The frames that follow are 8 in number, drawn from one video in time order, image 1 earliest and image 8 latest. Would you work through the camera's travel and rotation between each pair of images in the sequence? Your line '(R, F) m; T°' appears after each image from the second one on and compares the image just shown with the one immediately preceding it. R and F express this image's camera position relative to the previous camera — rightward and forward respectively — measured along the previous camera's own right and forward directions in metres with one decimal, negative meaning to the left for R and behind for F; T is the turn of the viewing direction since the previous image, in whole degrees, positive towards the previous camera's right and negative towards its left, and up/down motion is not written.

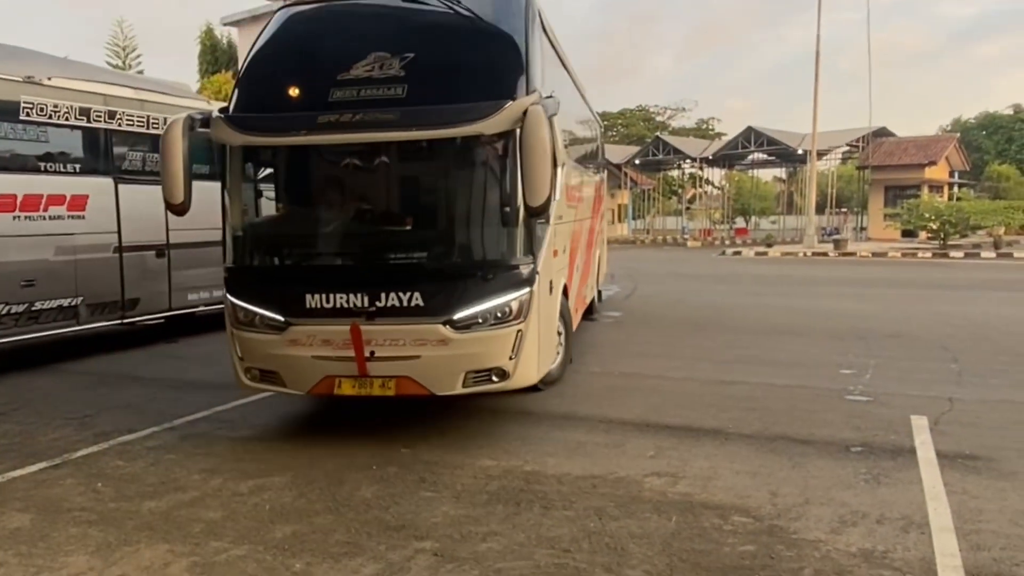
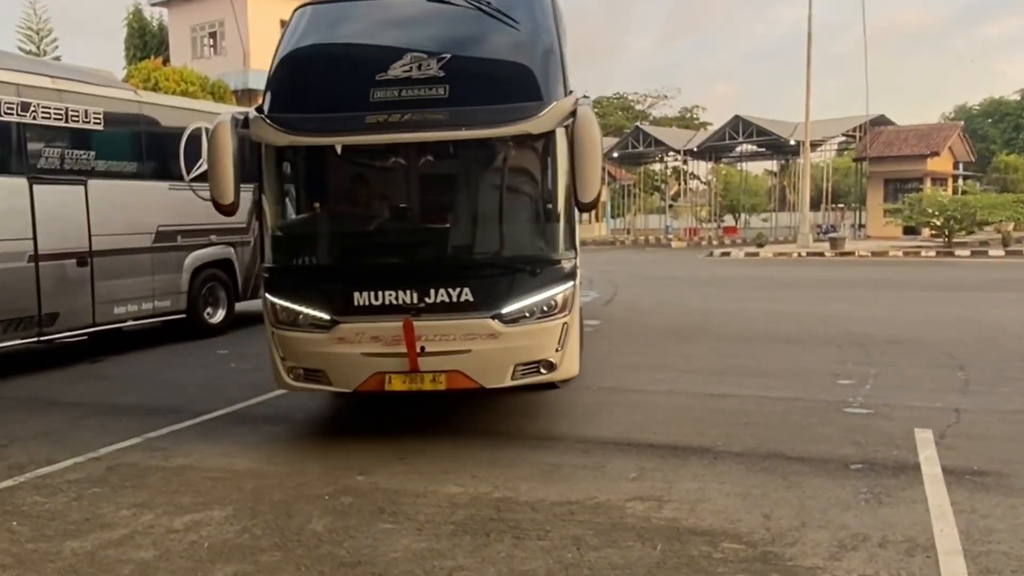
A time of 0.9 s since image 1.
(0.0, +1.0) m; +2°
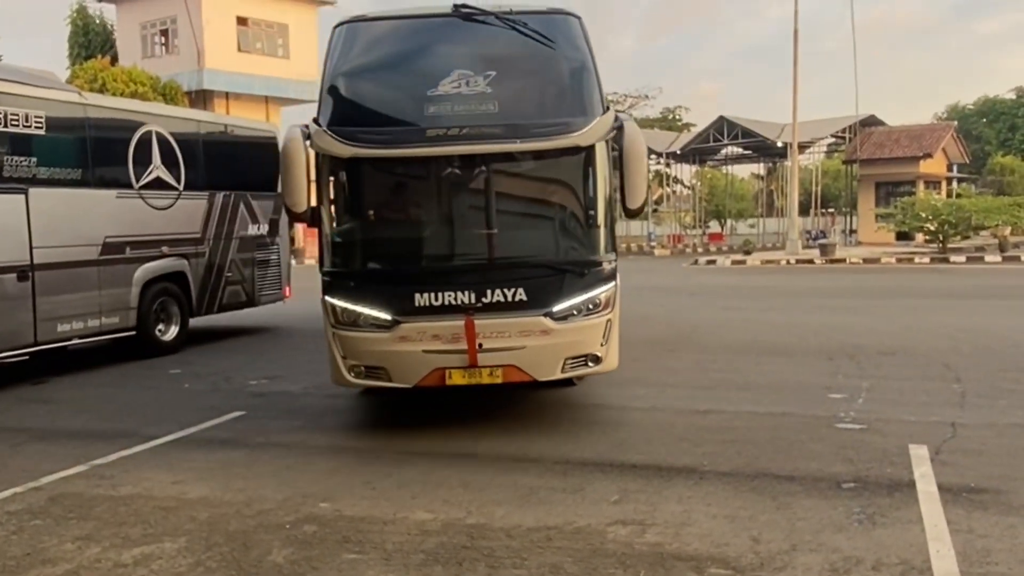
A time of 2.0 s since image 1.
(0.0, +0.6) m; +1°
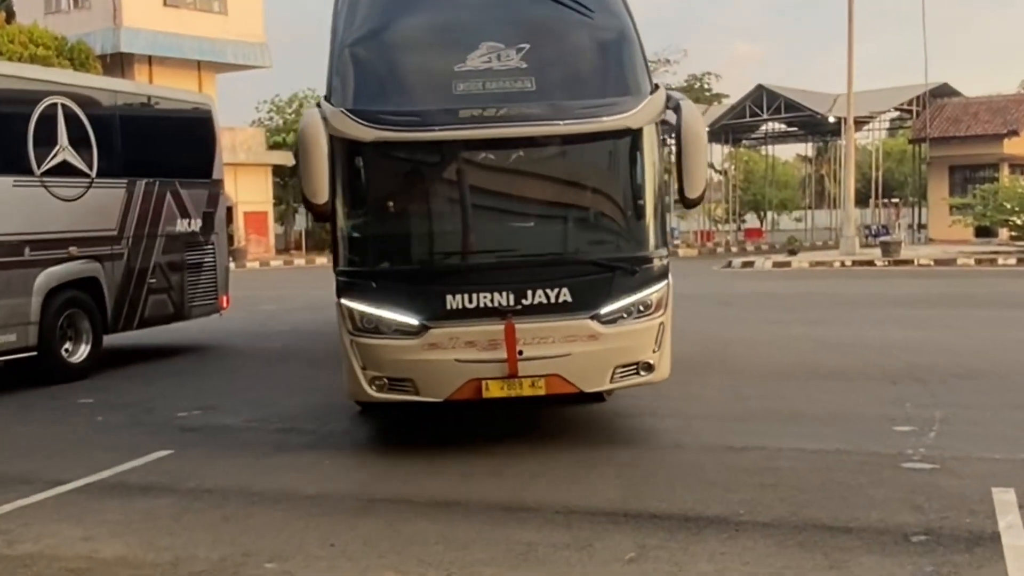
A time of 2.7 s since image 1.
(+0.1, +1.7) m; -1°
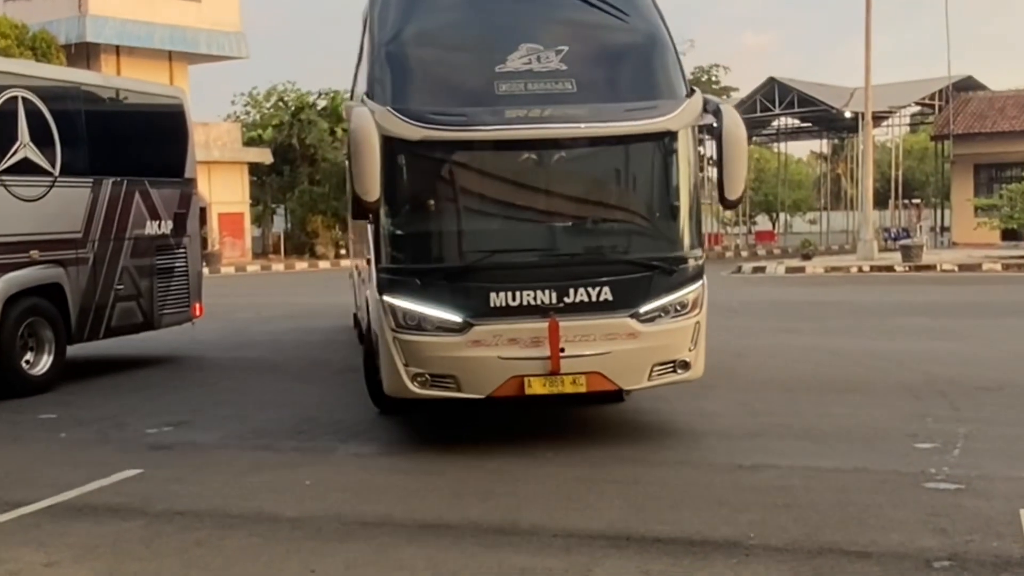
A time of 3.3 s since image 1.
(0.0, +0.5) m; 0°
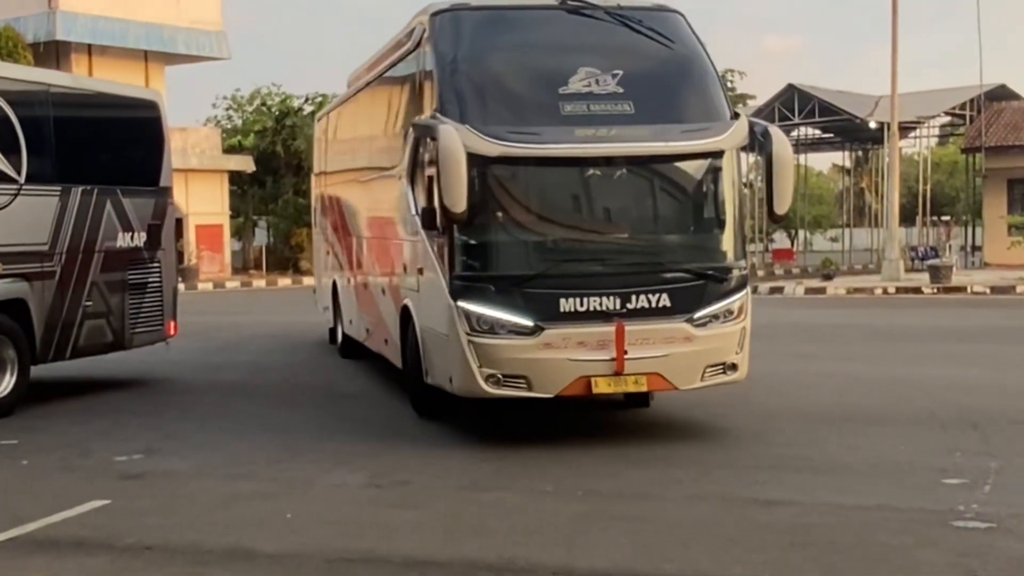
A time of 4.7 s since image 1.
(0.0, +0.5) m; 0°
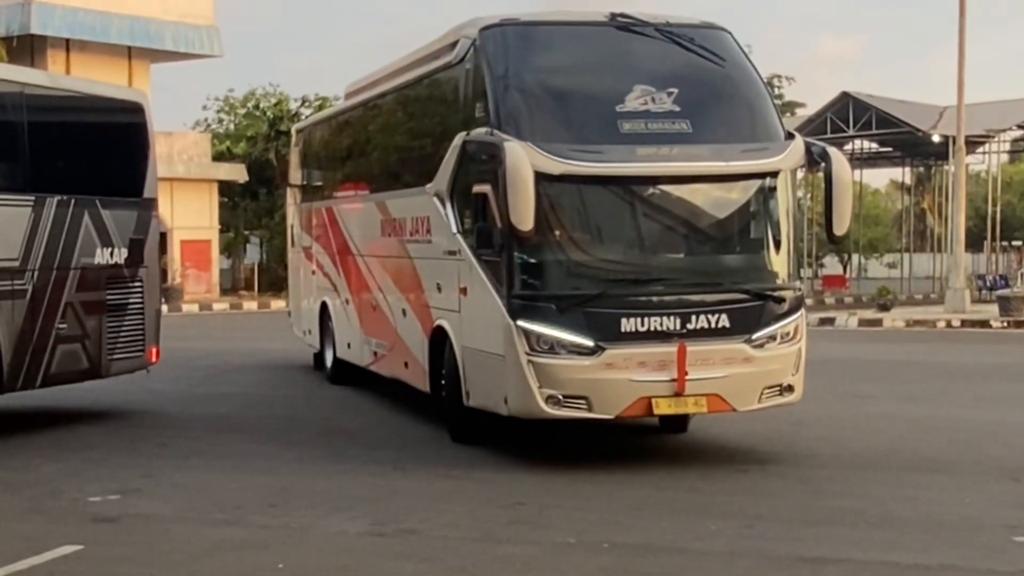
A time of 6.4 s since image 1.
(0.0, +0.7) m; -1°
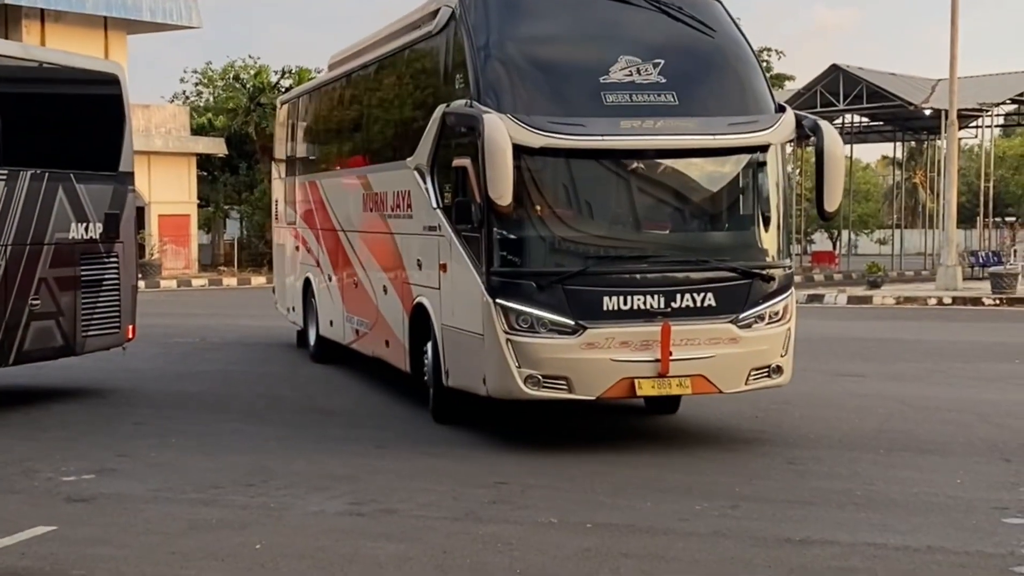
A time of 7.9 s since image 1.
(+0.1, +0.1) m; 0°
